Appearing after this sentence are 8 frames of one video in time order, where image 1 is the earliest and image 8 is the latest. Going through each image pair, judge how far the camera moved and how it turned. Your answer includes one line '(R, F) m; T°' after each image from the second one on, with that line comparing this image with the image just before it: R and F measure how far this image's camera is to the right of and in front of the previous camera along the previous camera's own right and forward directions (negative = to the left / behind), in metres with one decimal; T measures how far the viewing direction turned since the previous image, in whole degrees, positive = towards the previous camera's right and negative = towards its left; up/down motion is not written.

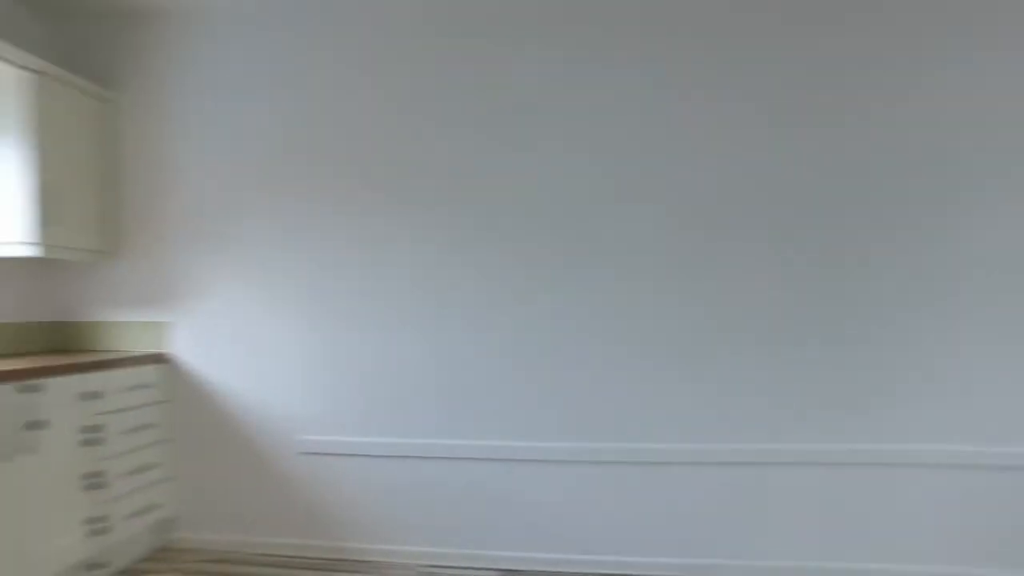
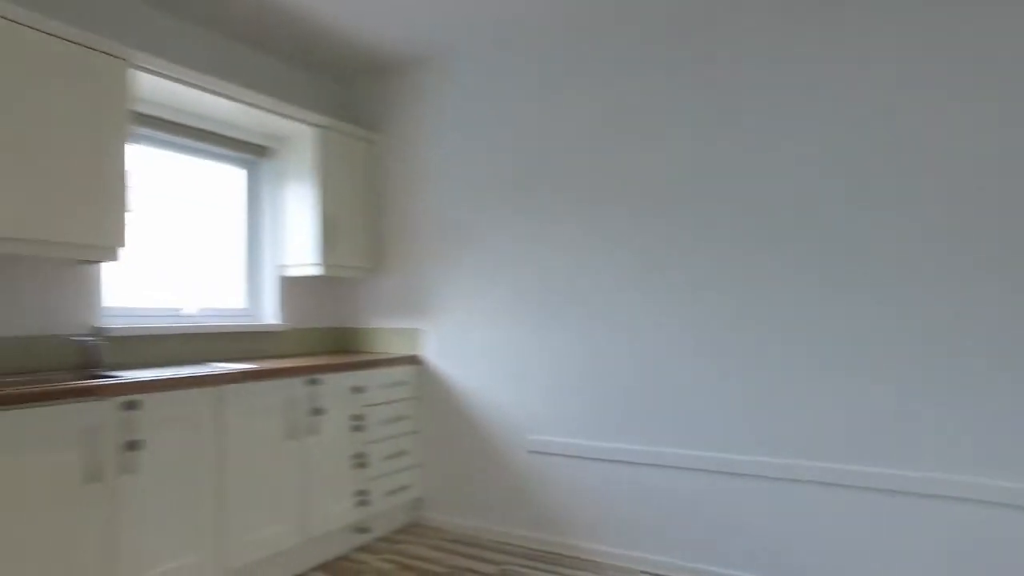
(+0.2, -0.1) m; -21°
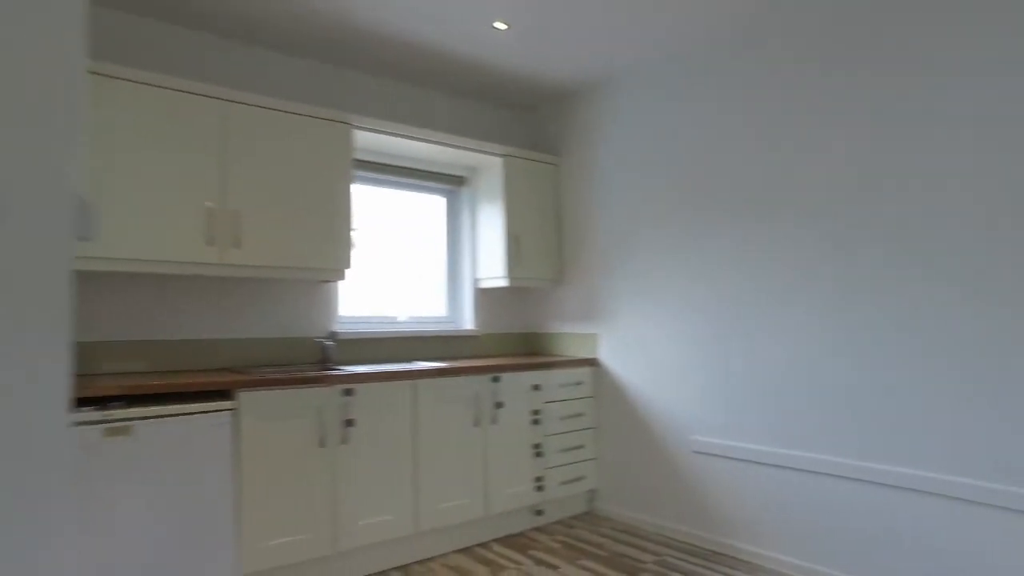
(+0.4, -0.2) m; -20°
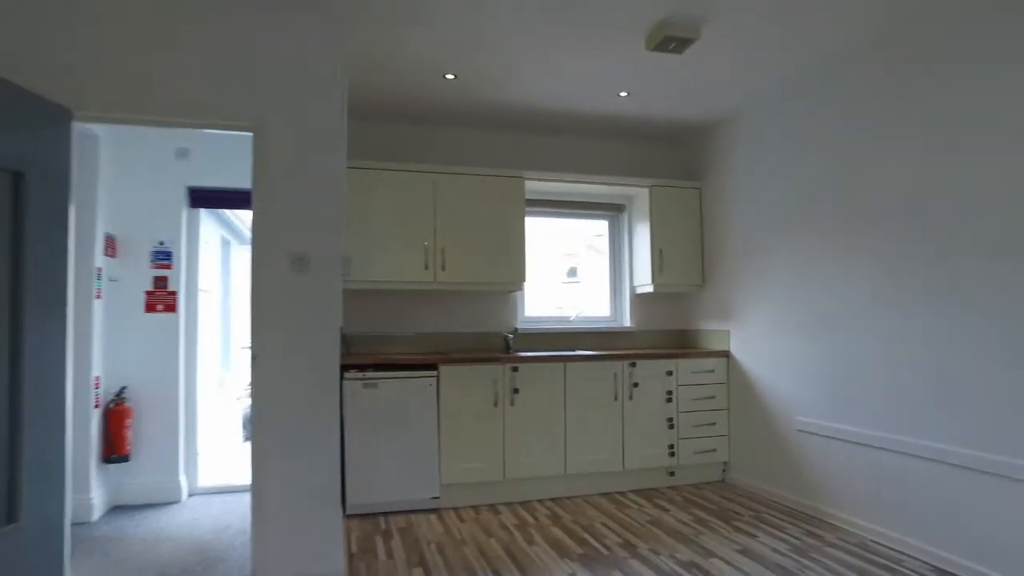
(+0.8, -0.9) m; -23°
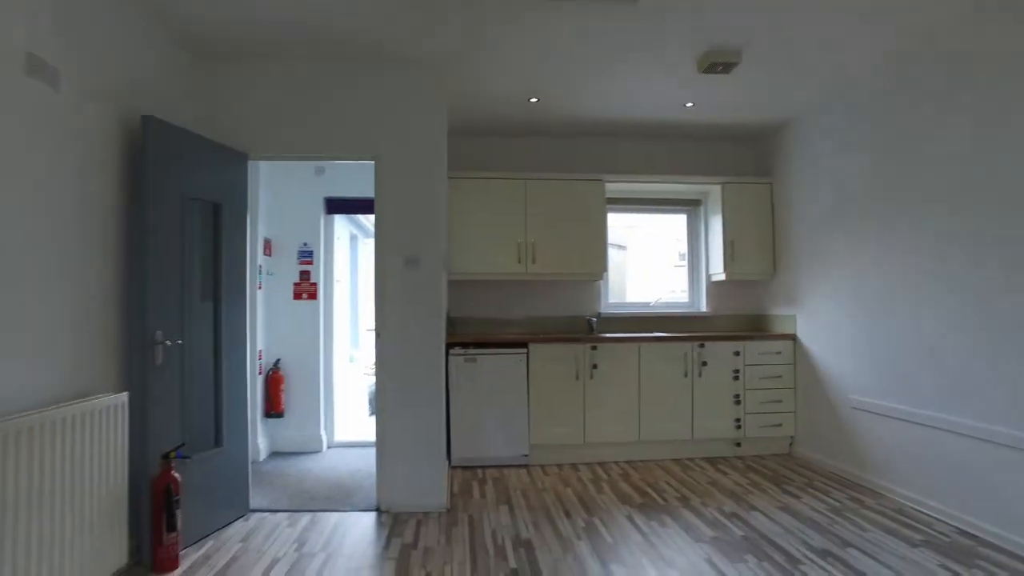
(+0.2, -0.6) m; -10°
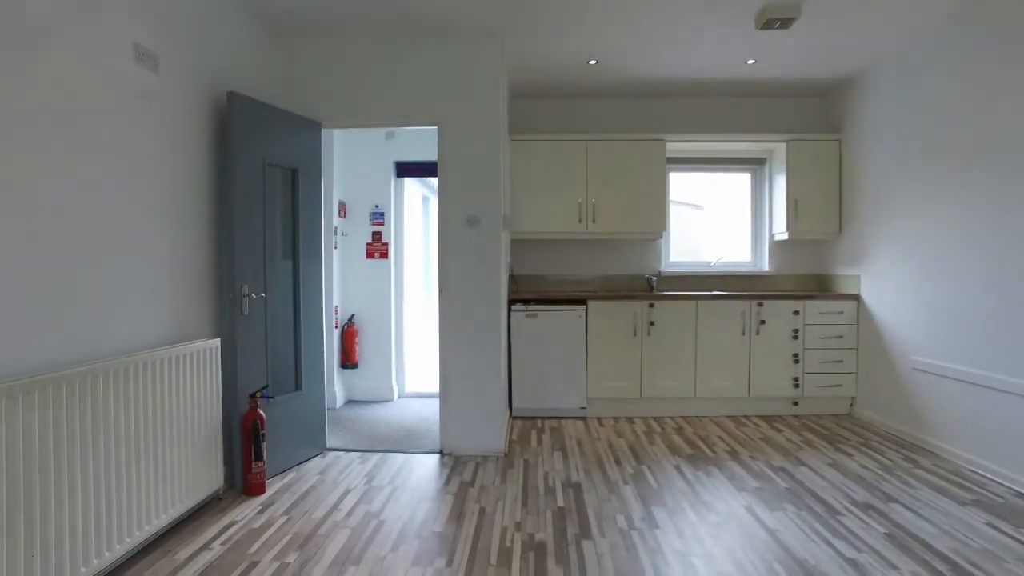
(+0.1, -0.2) m; -6°
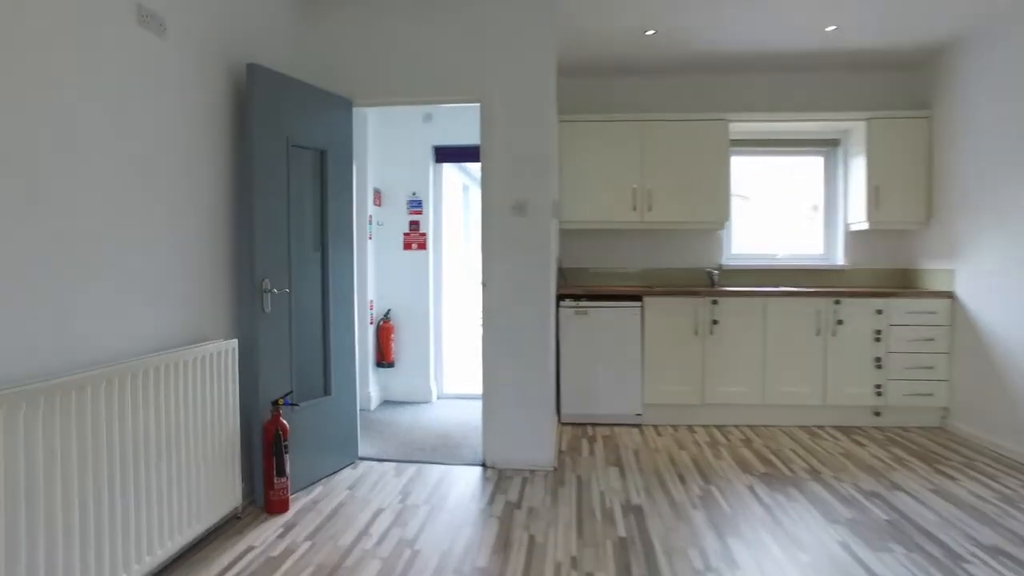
(-0.1, +0.4) m; -3°
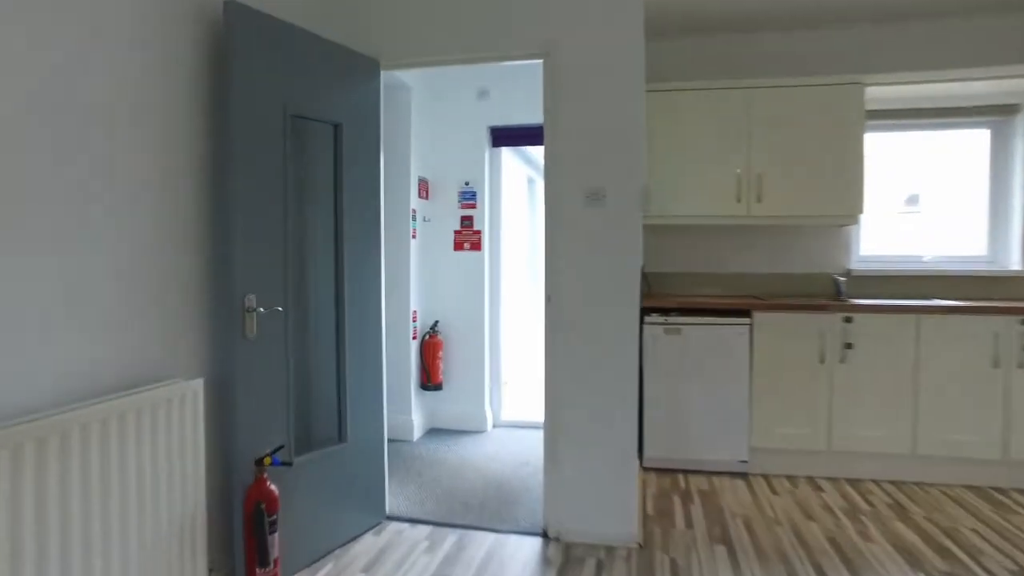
(0.0, +0.8) m; -6°
